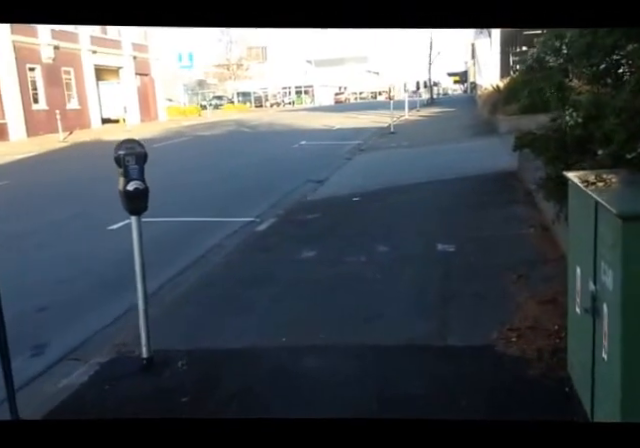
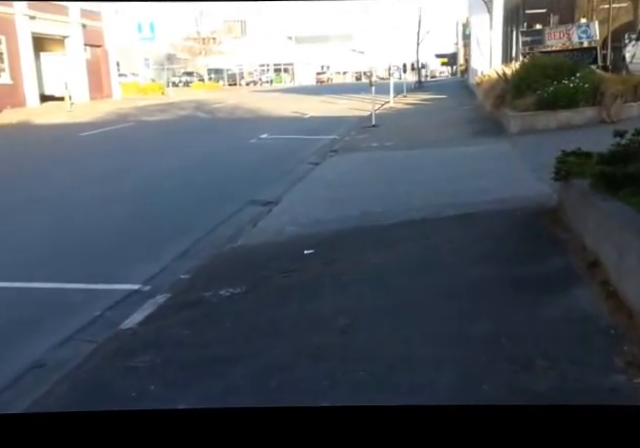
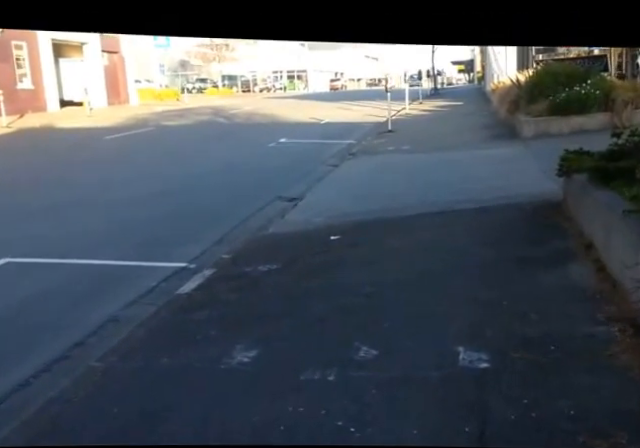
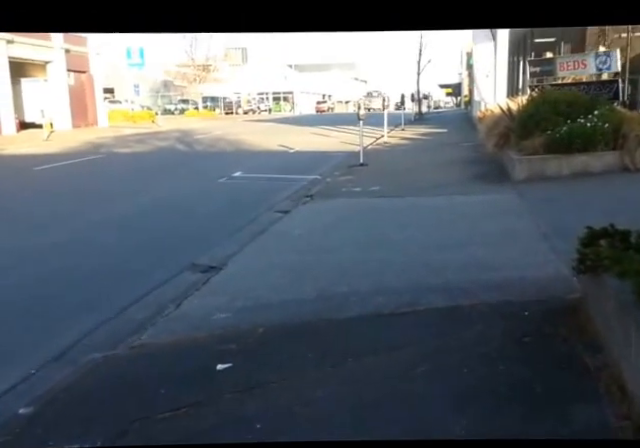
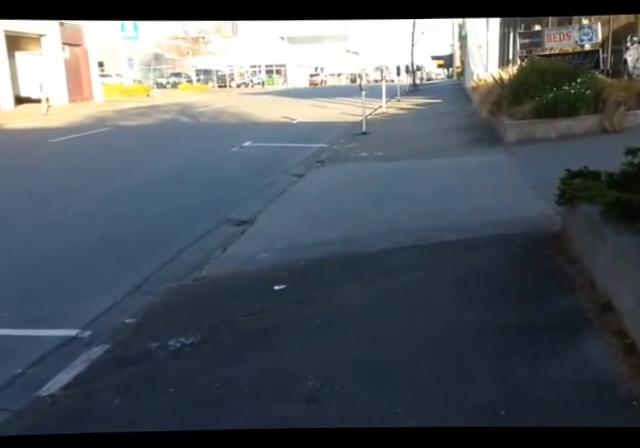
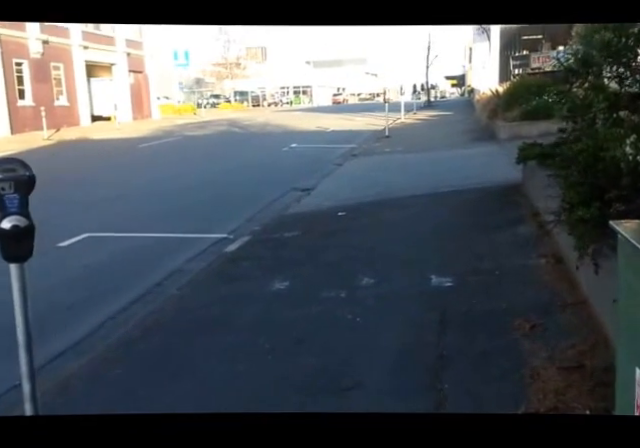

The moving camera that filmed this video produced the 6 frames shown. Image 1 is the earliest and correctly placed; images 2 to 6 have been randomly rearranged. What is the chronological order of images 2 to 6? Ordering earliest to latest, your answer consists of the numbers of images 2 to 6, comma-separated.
6, 3, 2, 5, 4
